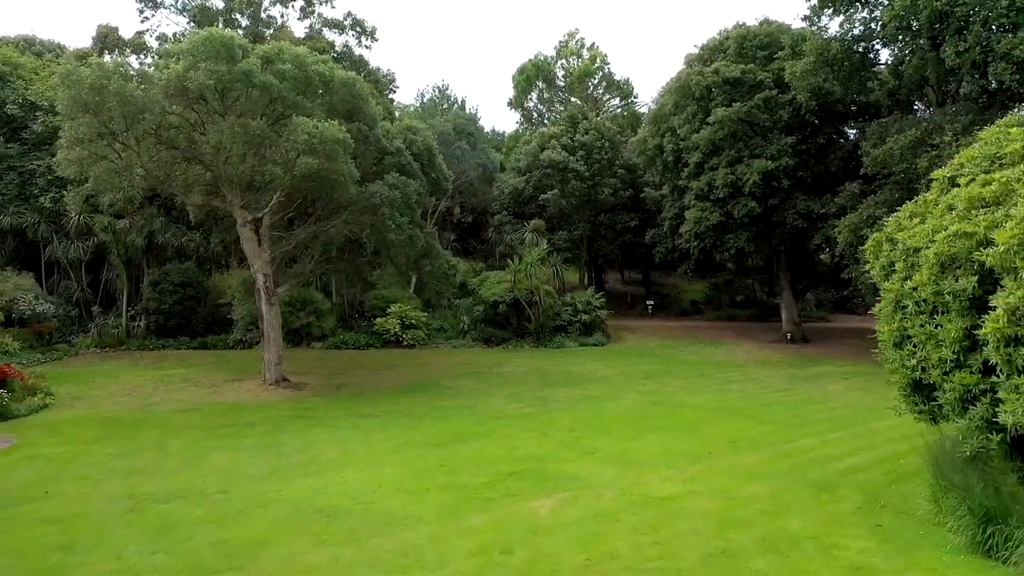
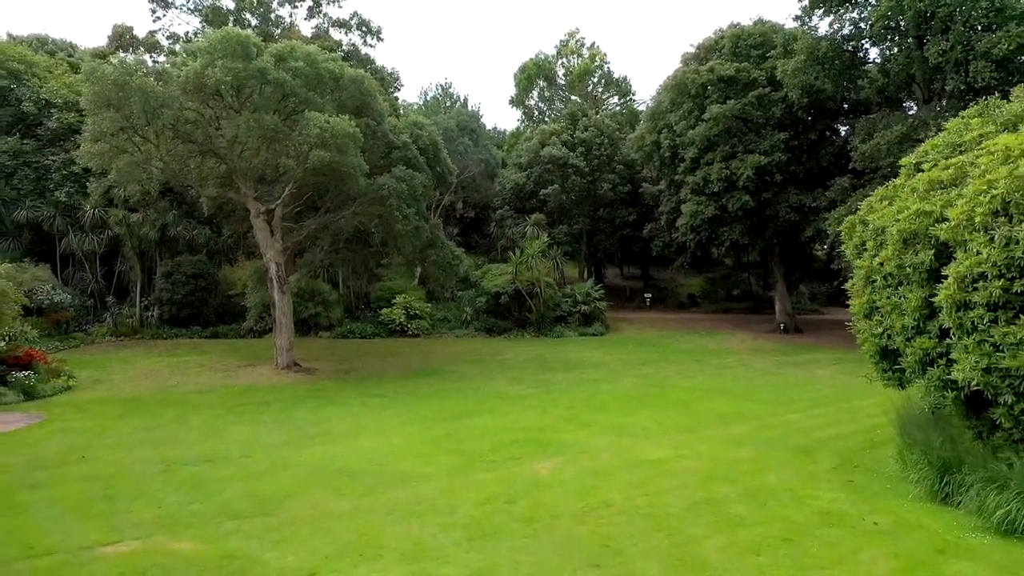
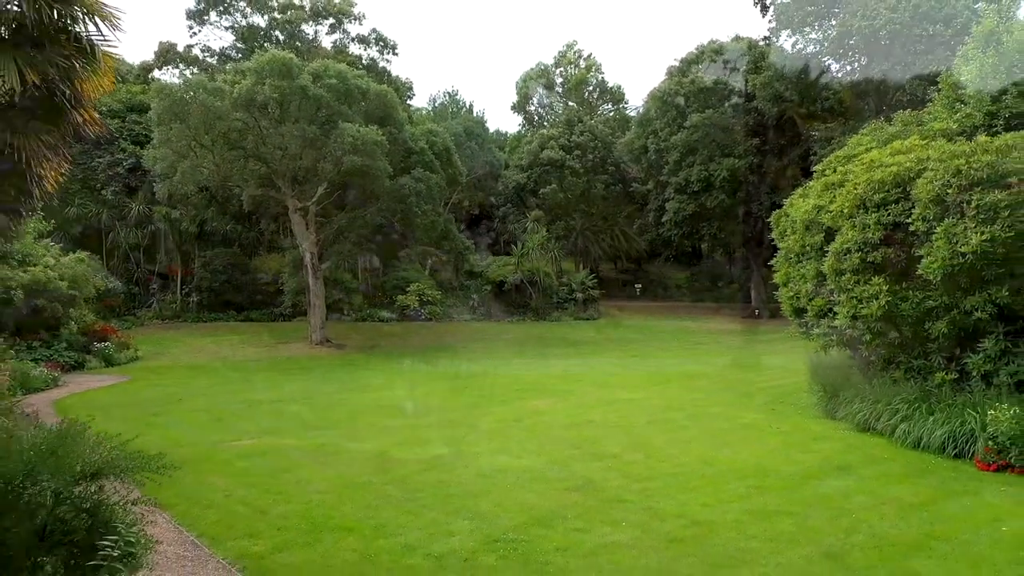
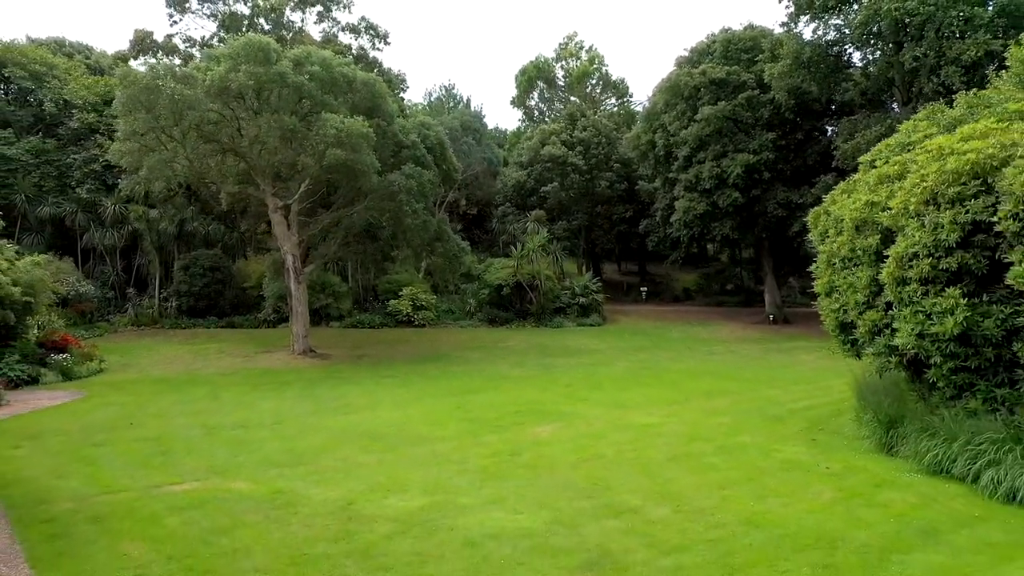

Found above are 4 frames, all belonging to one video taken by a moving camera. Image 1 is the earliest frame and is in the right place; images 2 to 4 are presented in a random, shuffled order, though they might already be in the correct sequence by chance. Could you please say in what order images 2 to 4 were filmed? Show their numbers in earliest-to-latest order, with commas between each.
2, 4, 3
